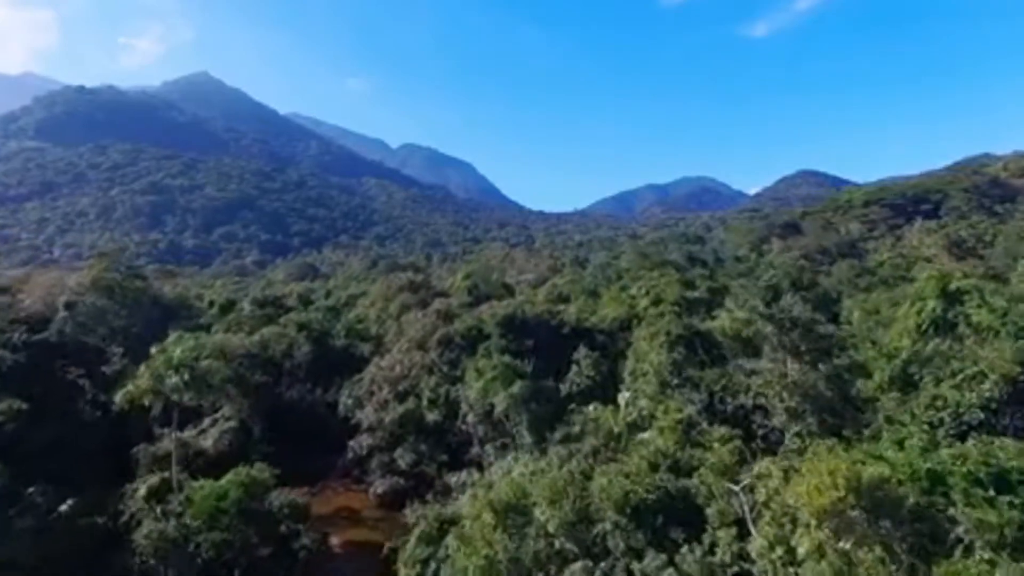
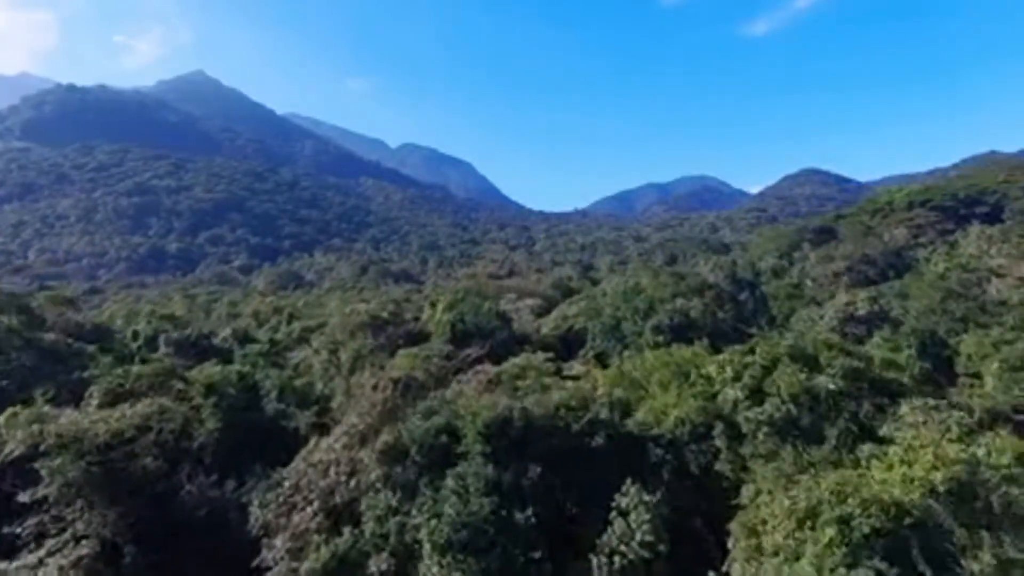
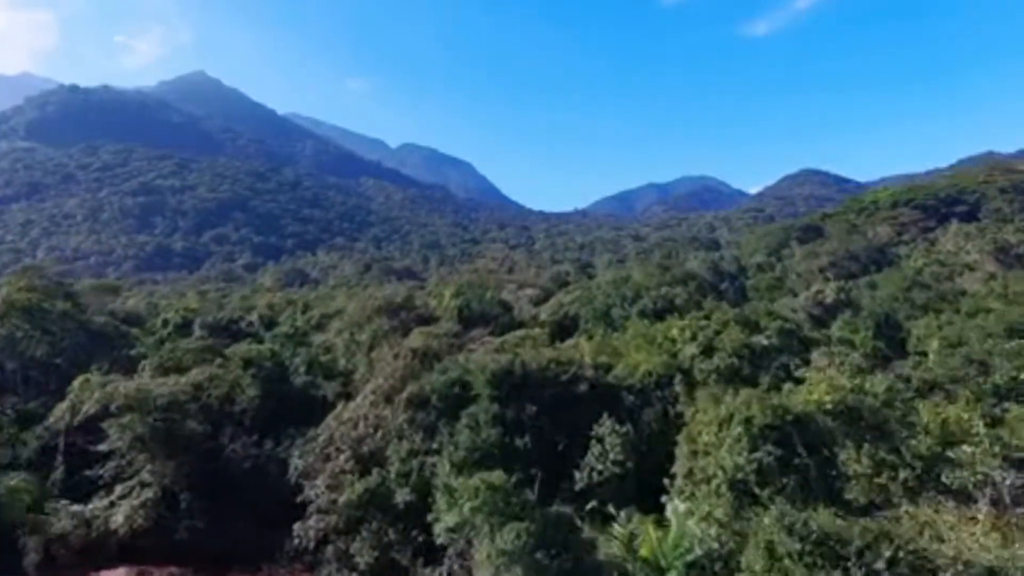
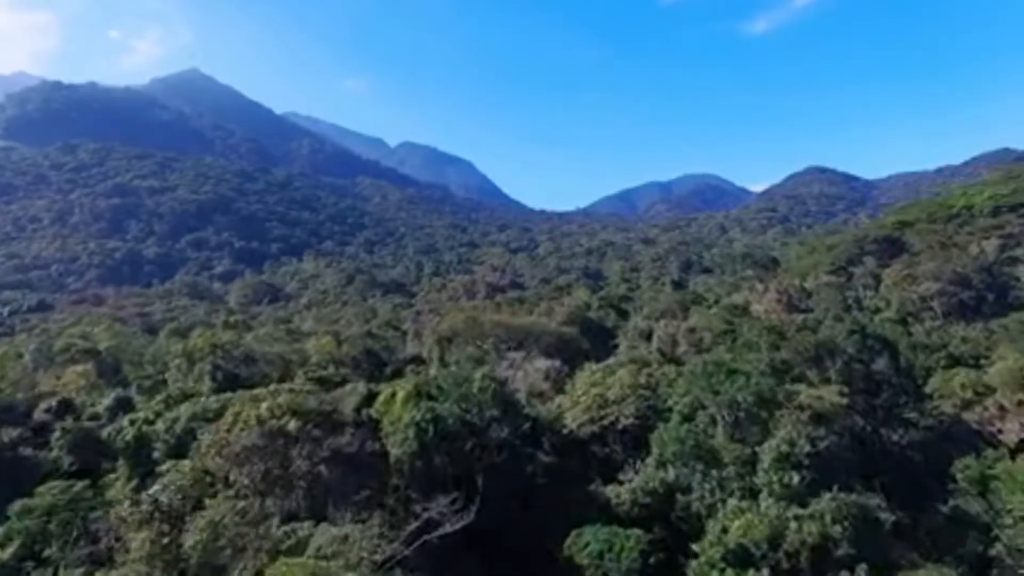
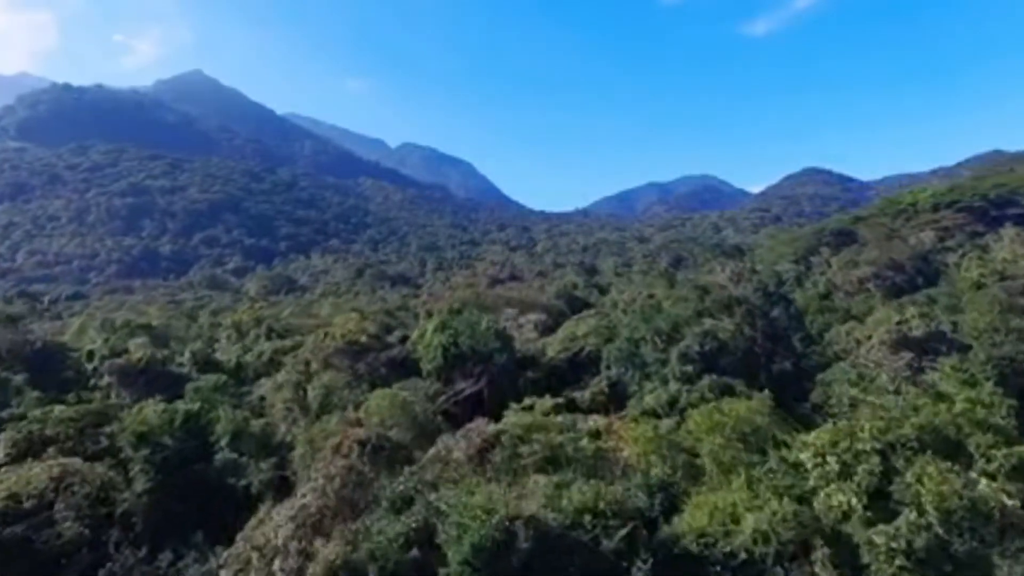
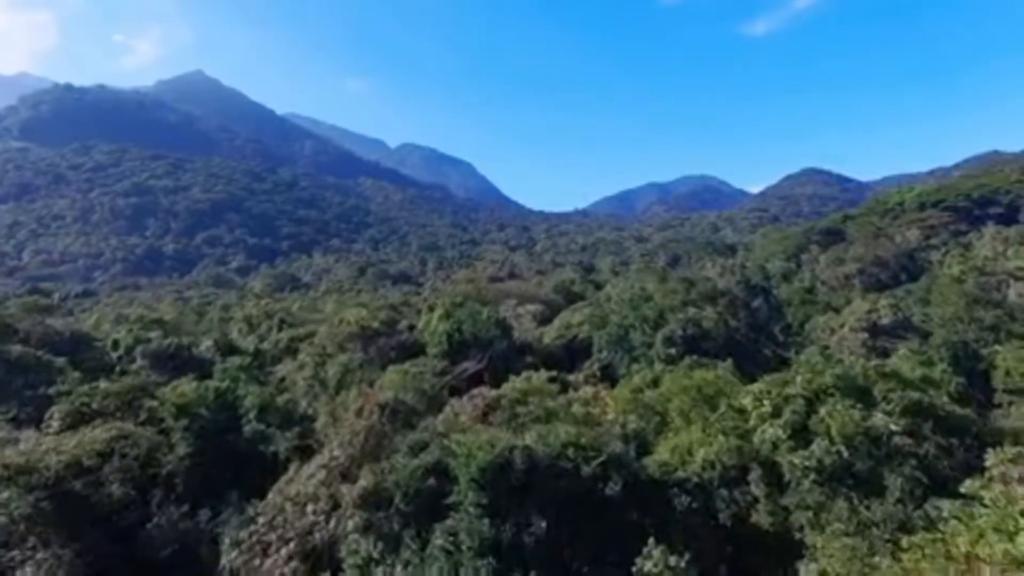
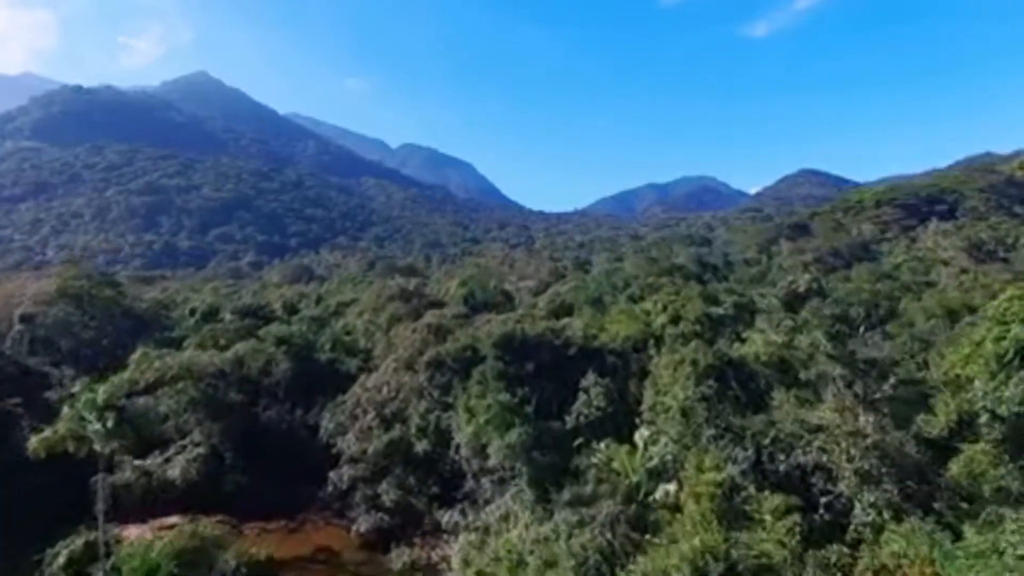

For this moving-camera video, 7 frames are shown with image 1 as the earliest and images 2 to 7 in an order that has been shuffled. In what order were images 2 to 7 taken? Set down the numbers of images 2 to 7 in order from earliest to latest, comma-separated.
7, 3, 2, 6, 5, 4
